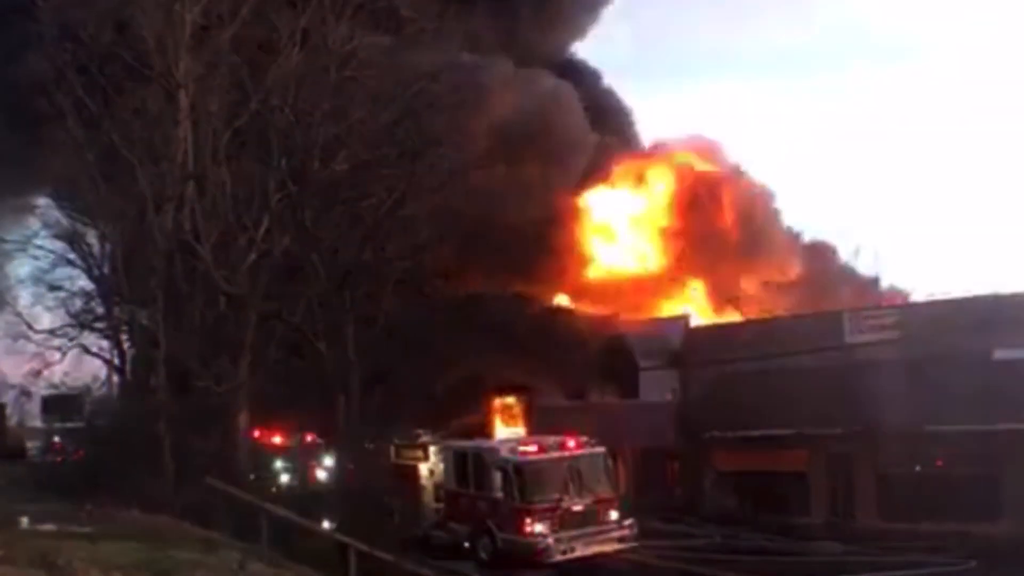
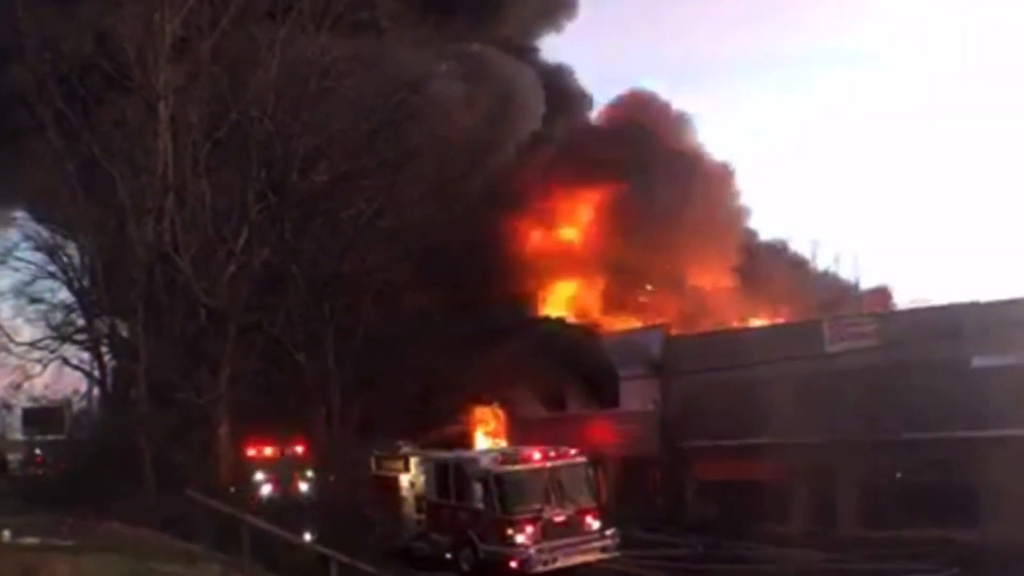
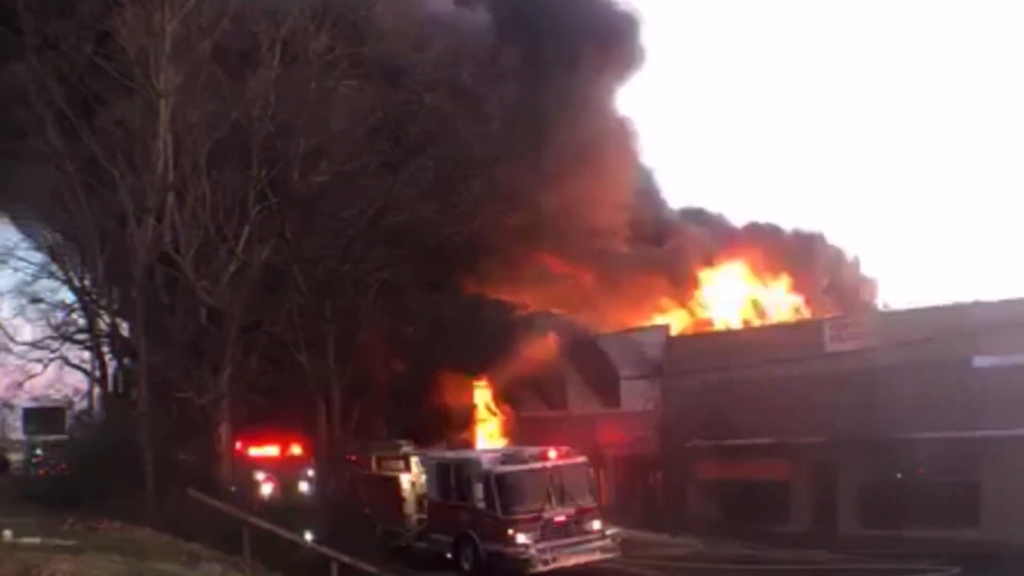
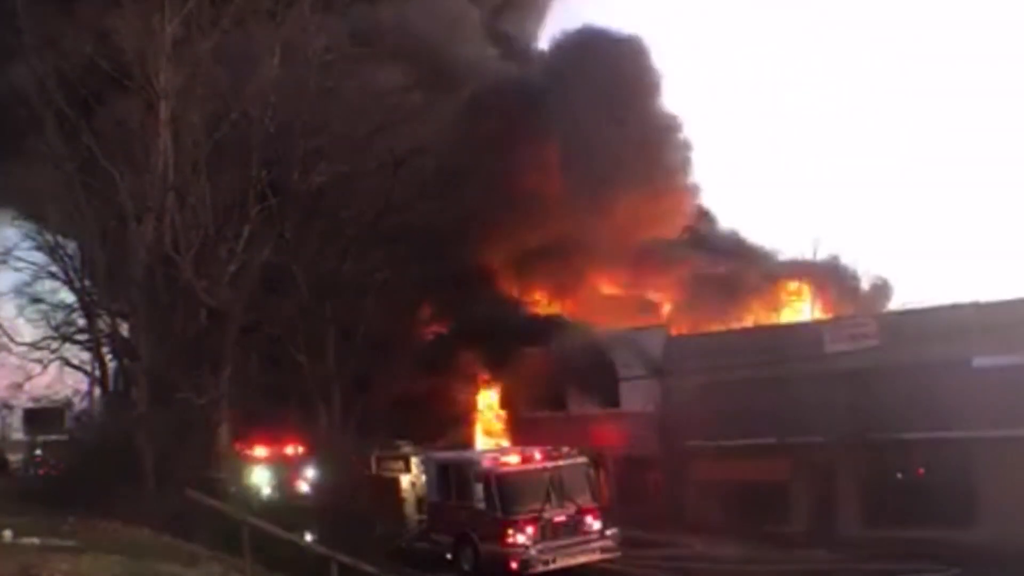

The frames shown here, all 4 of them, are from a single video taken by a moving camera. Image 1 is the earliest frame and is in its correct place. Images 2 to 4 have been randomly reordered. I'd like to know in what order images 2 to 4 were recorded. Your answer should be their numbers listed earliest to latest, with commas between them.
2, 4, 3
